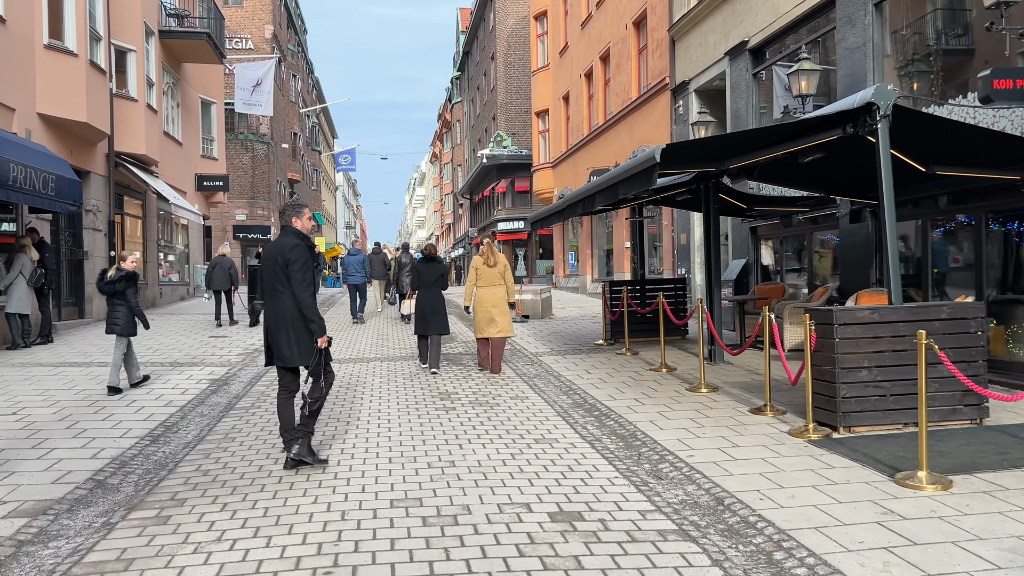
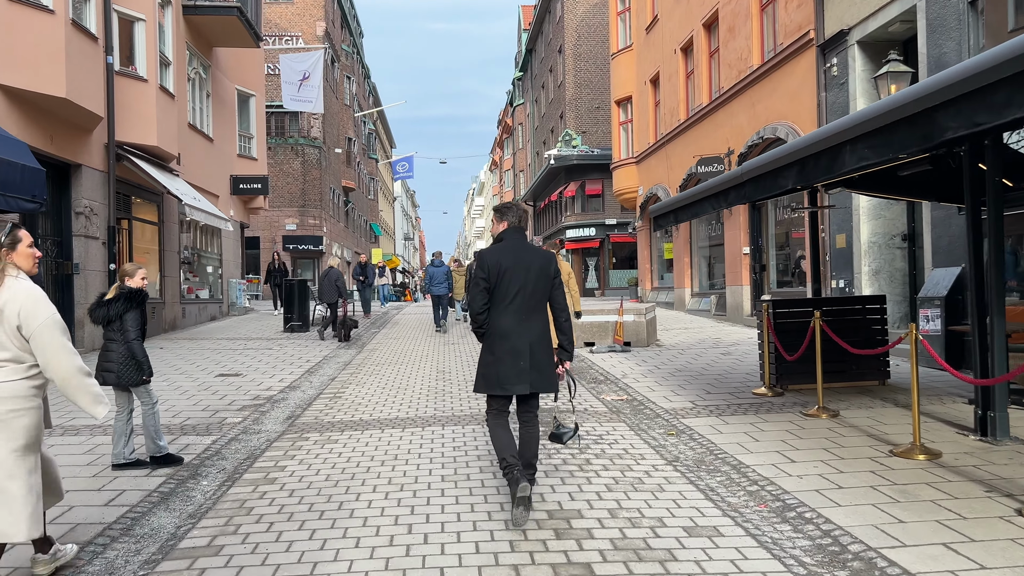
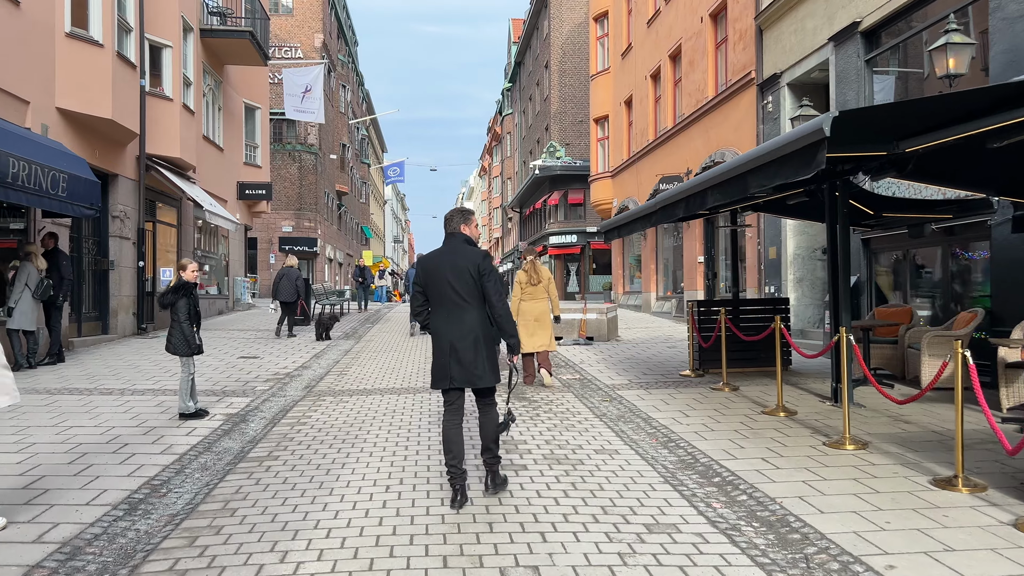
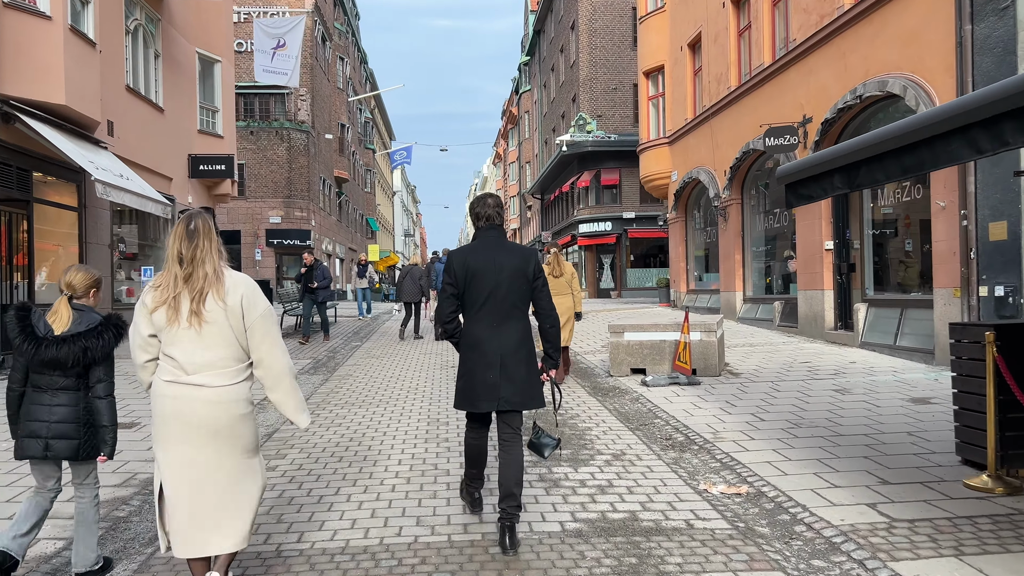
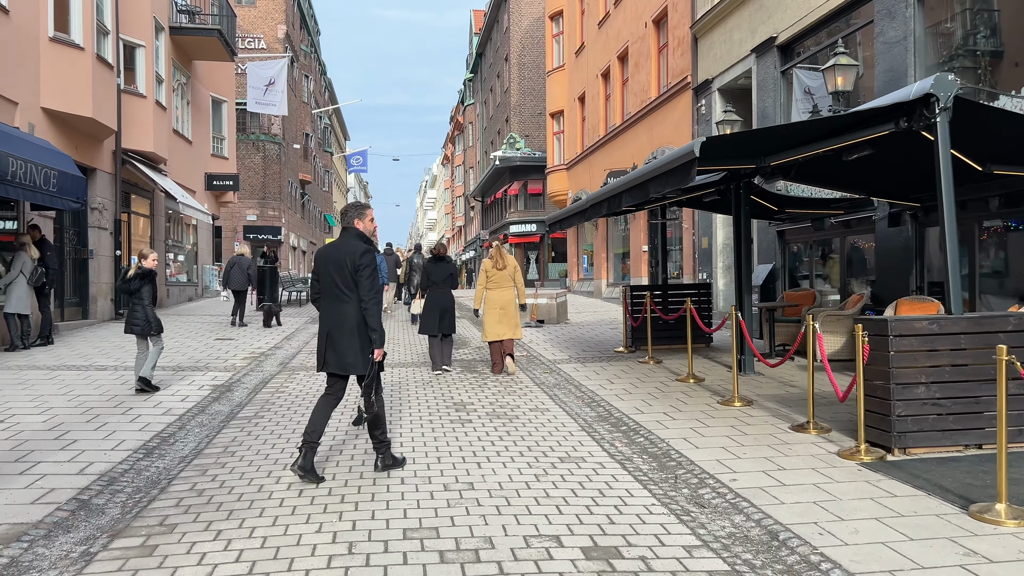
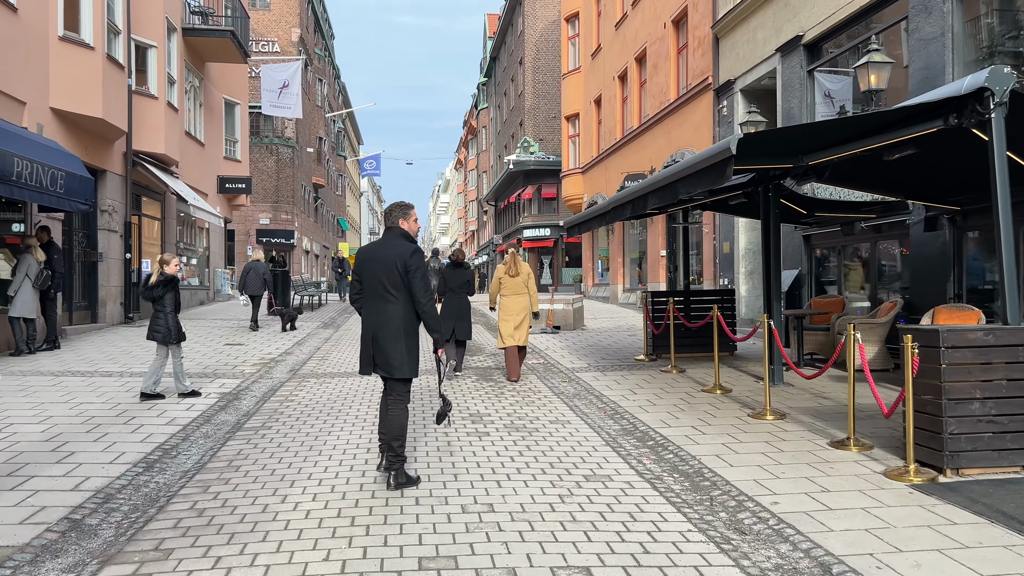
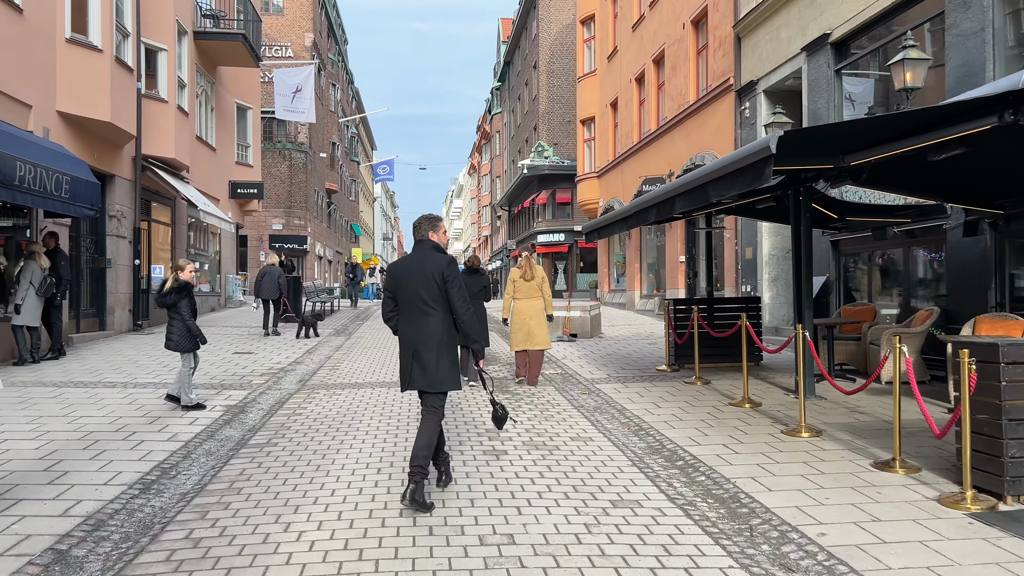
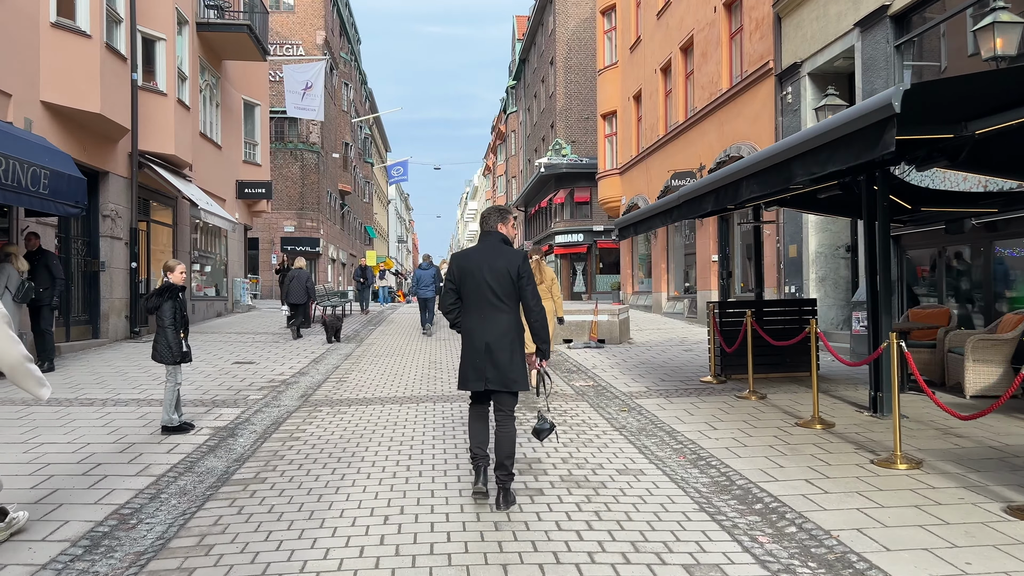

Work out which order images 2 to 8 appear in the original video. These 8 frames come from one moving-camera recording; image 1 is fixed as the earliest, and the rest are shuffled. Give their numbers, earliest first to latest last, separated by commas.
5, 6, 7, 3, 8, 2, 4
